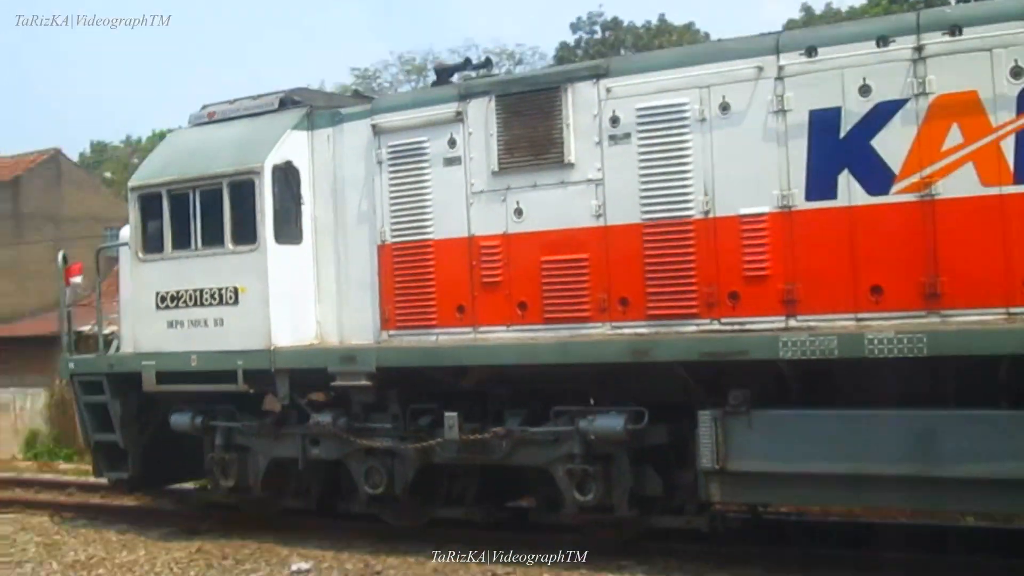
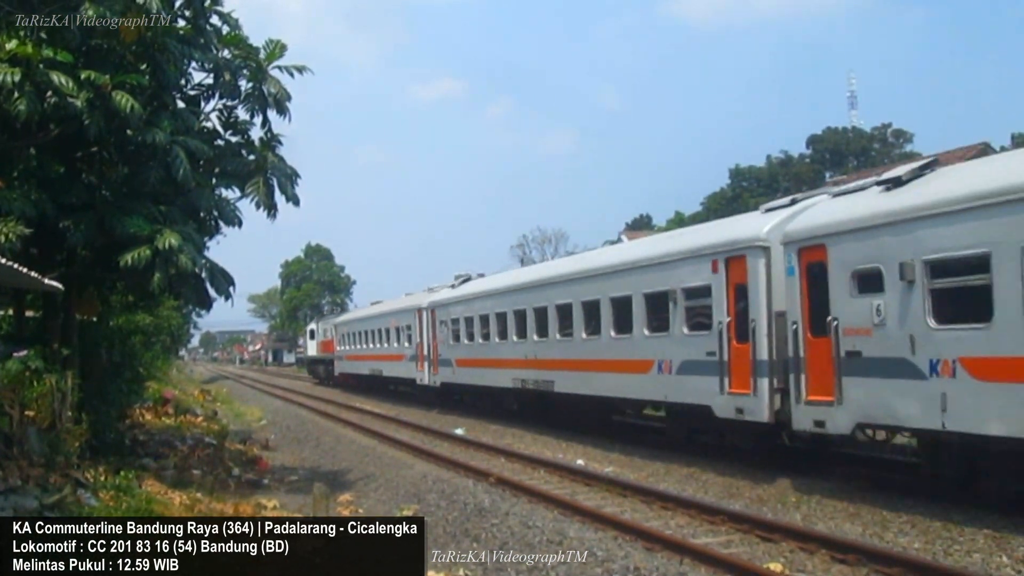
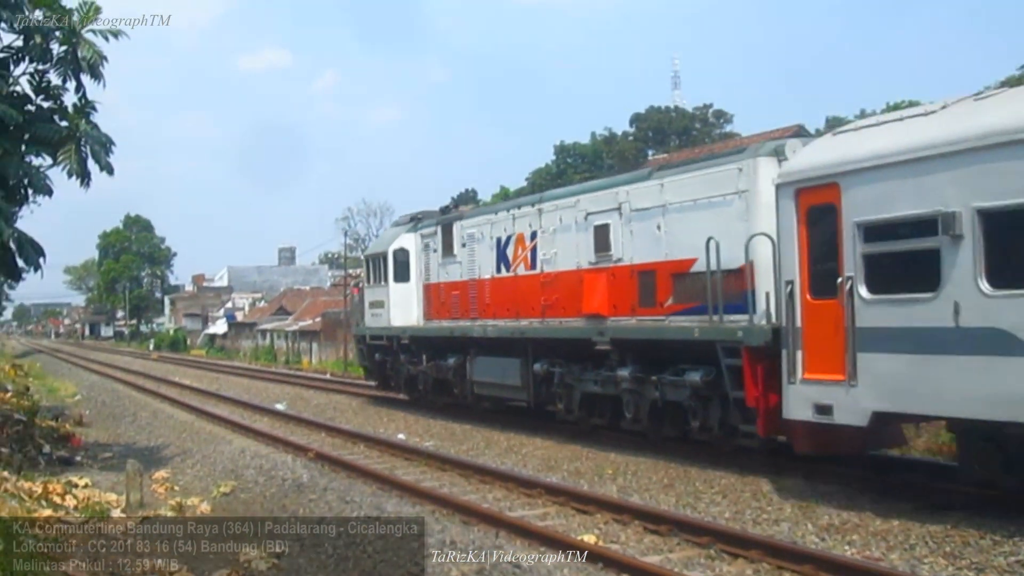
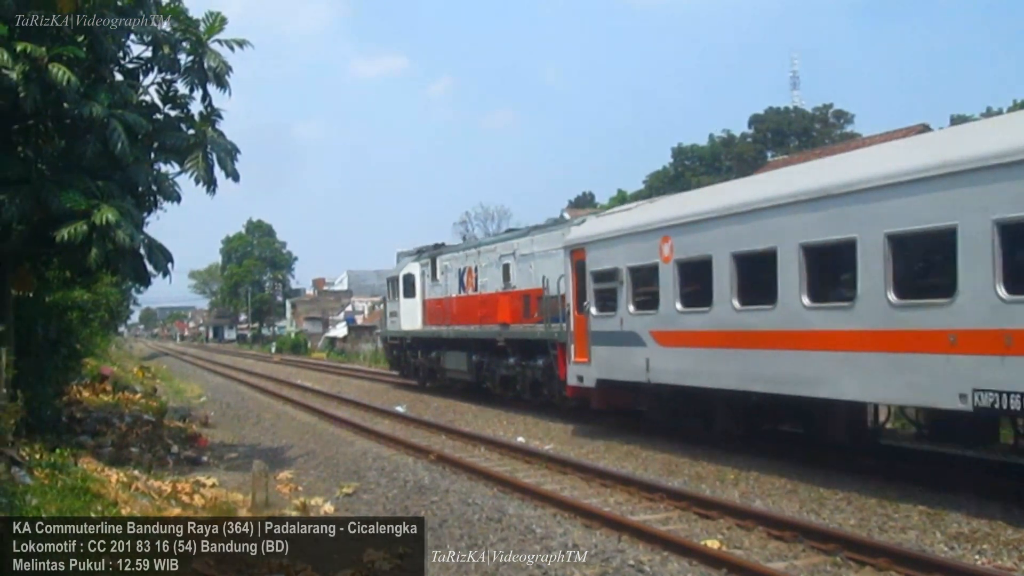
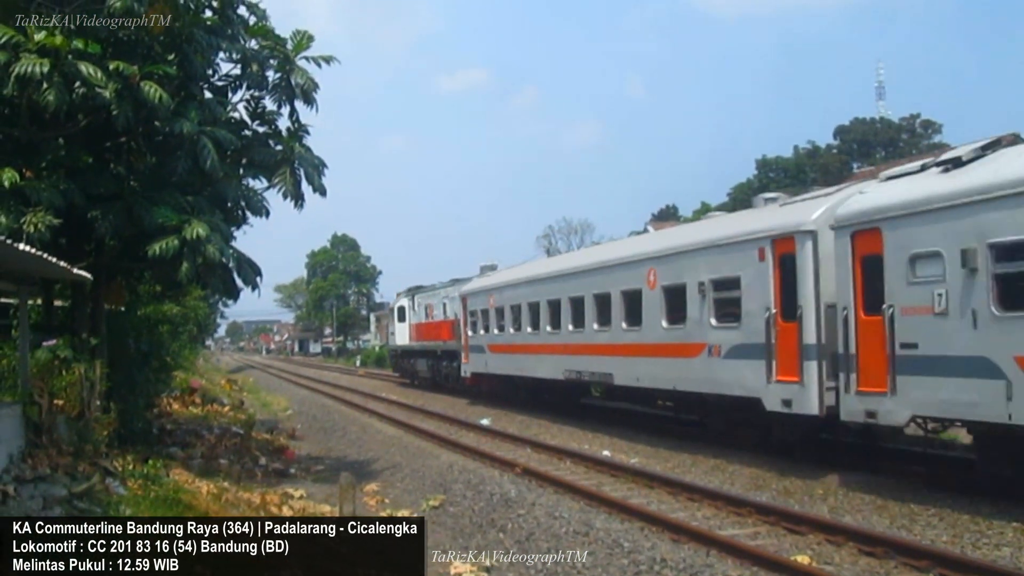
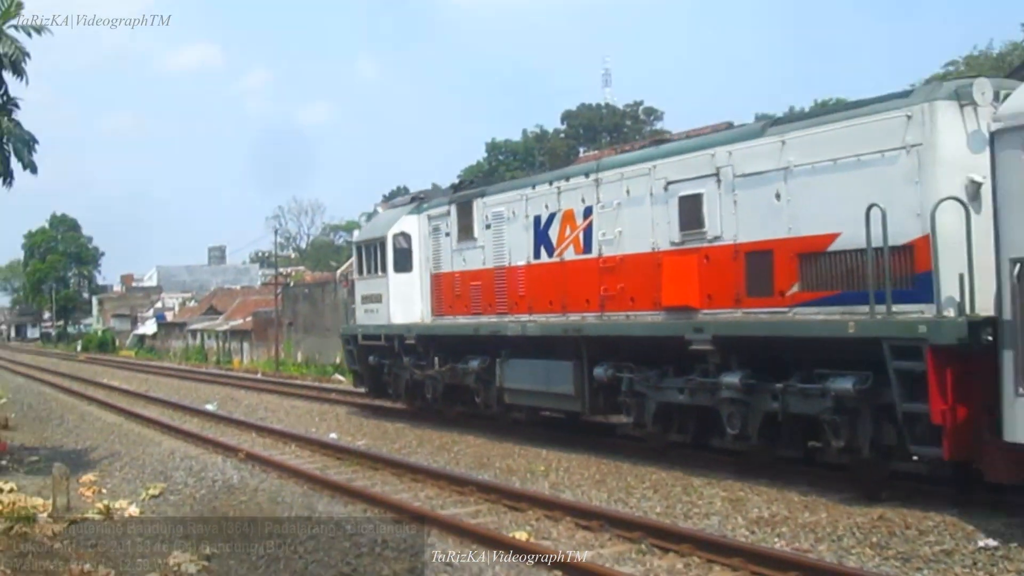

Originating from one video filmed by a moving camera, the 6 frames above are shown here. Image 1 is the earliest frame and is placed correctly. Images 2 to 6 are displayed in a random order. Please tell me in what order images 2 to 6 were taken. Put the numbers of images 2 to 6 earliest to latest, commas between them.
6, 3, 4, 5, 2
